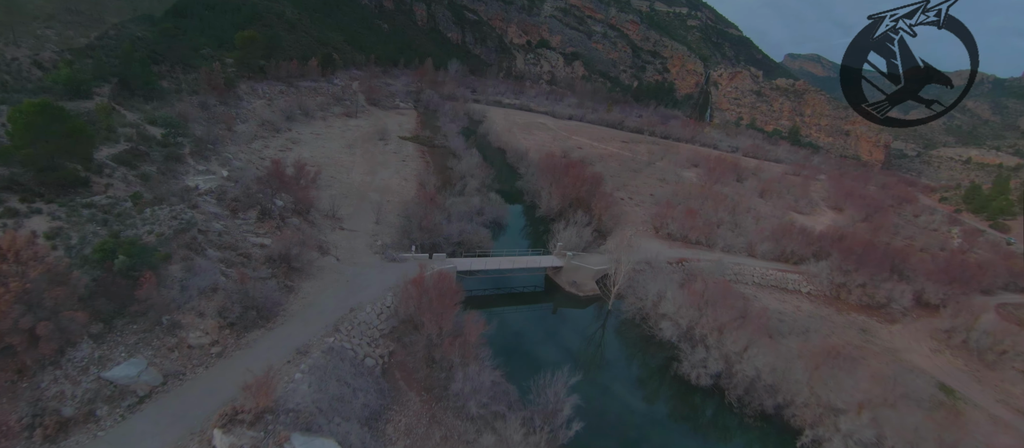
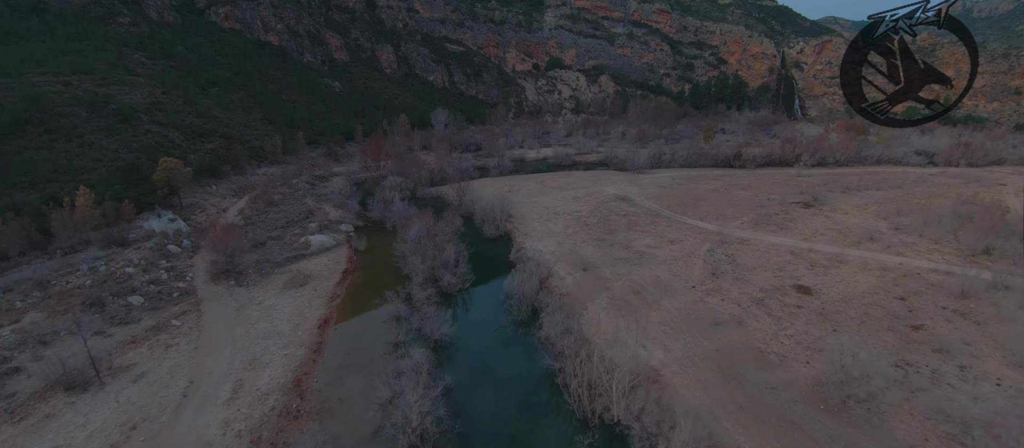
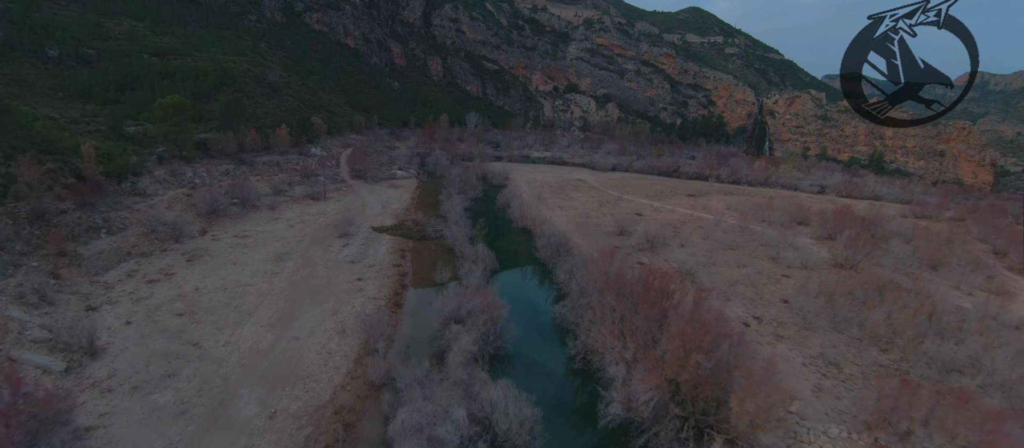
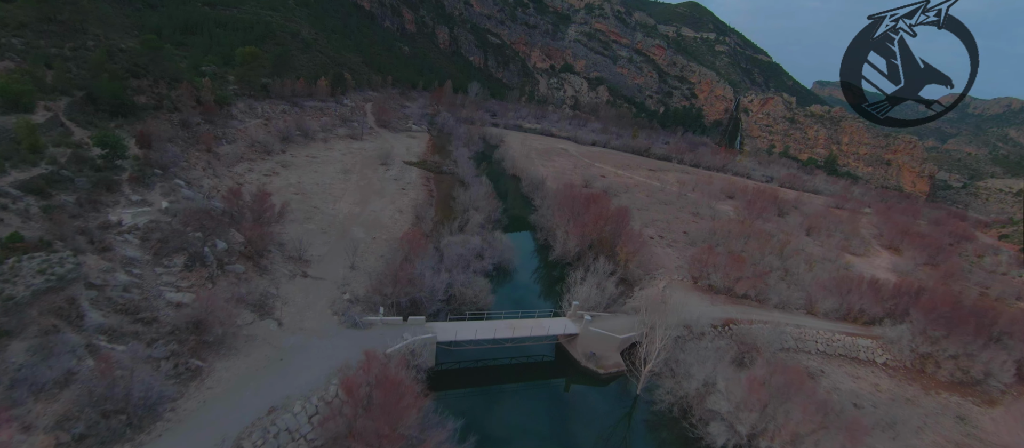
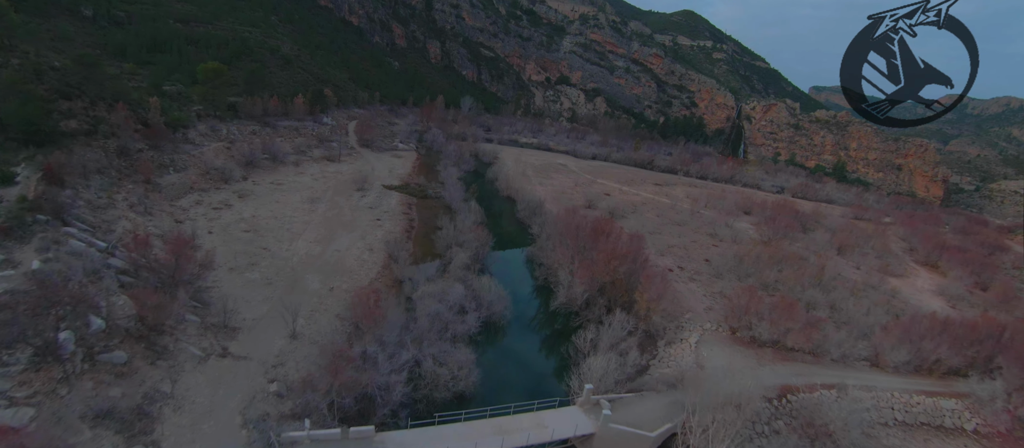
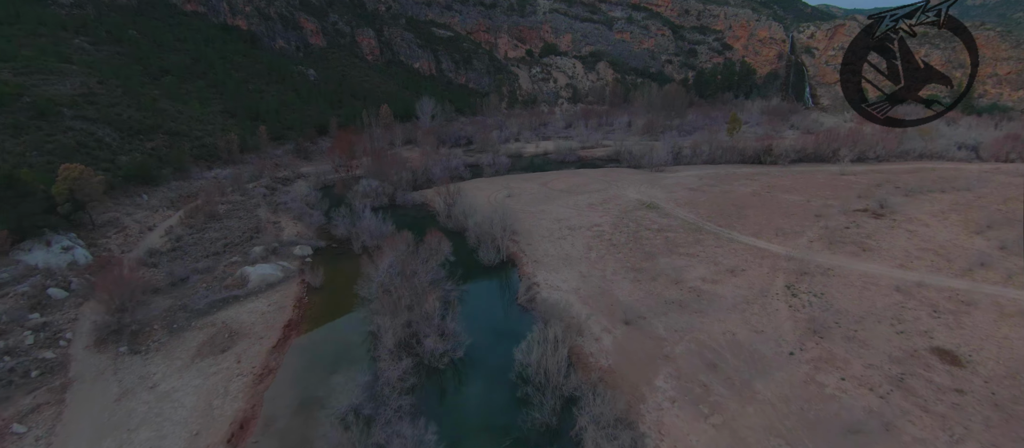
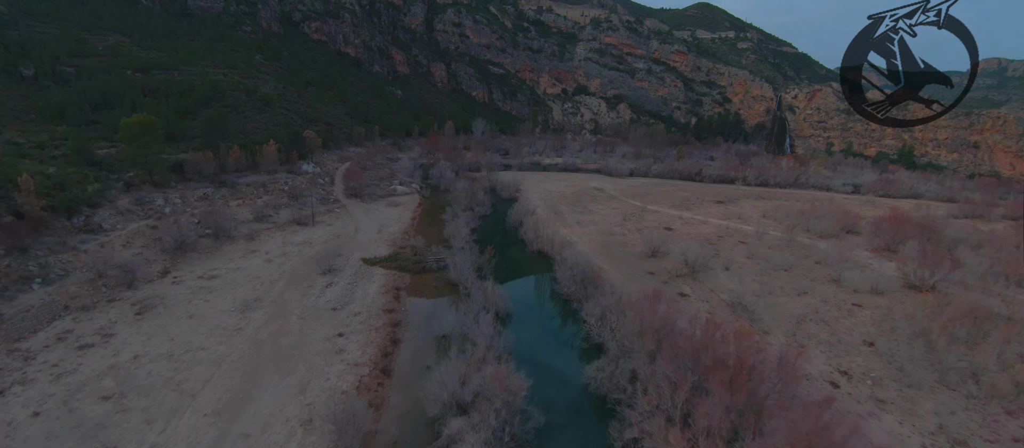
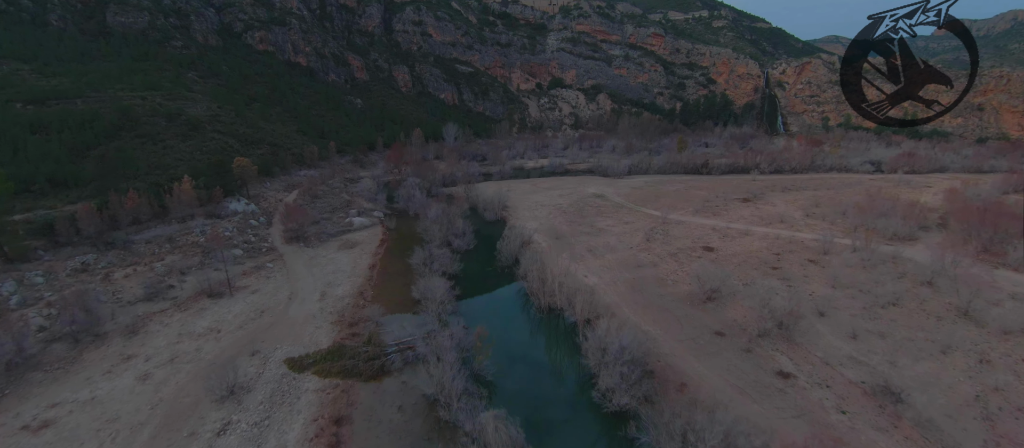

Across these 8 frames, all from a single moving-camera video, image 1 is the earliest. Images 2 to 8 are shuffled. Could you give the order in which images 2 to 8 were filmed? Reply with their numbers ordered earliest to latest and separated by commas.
4, 5, 3, 7, 8, 2, 6
